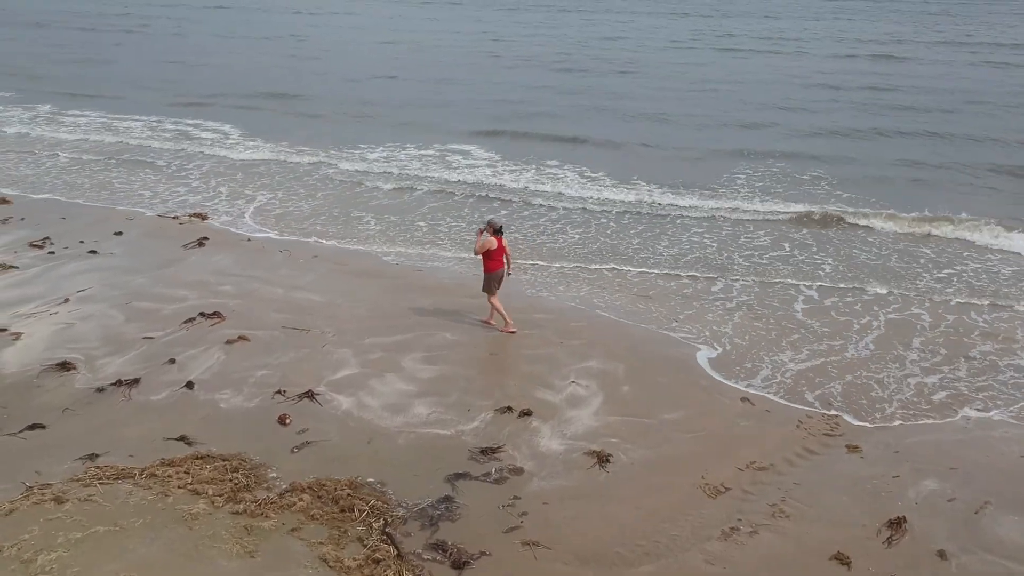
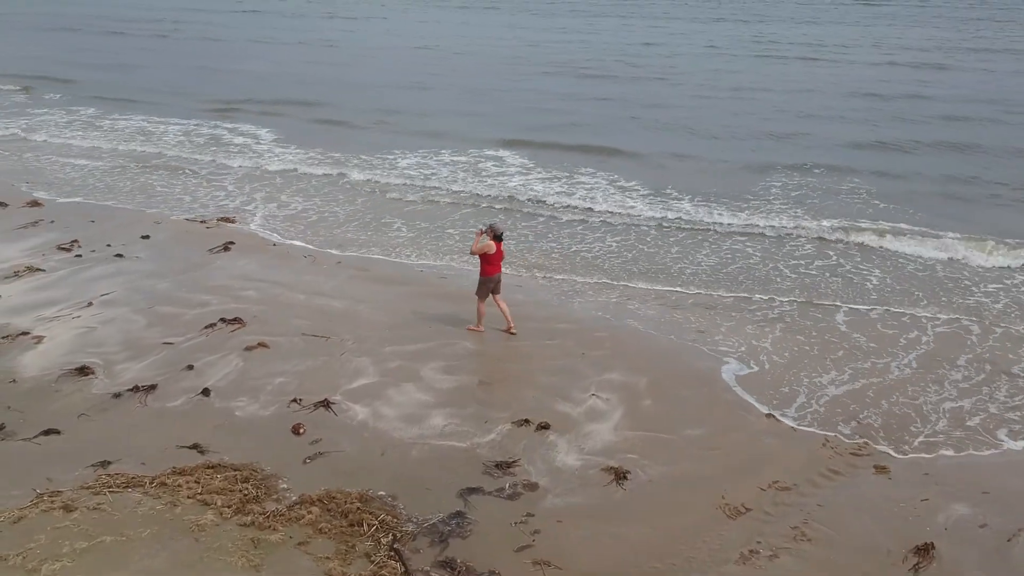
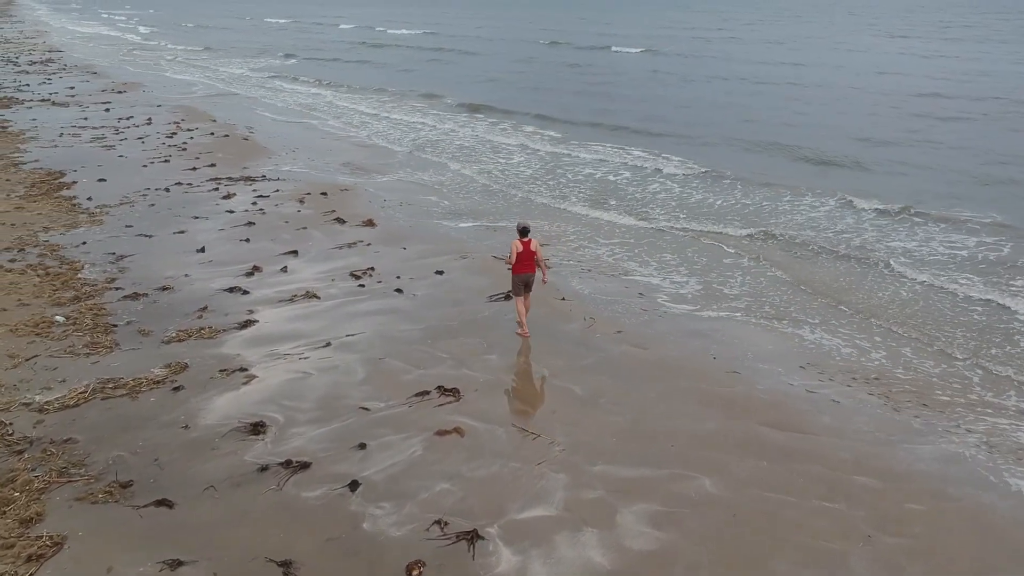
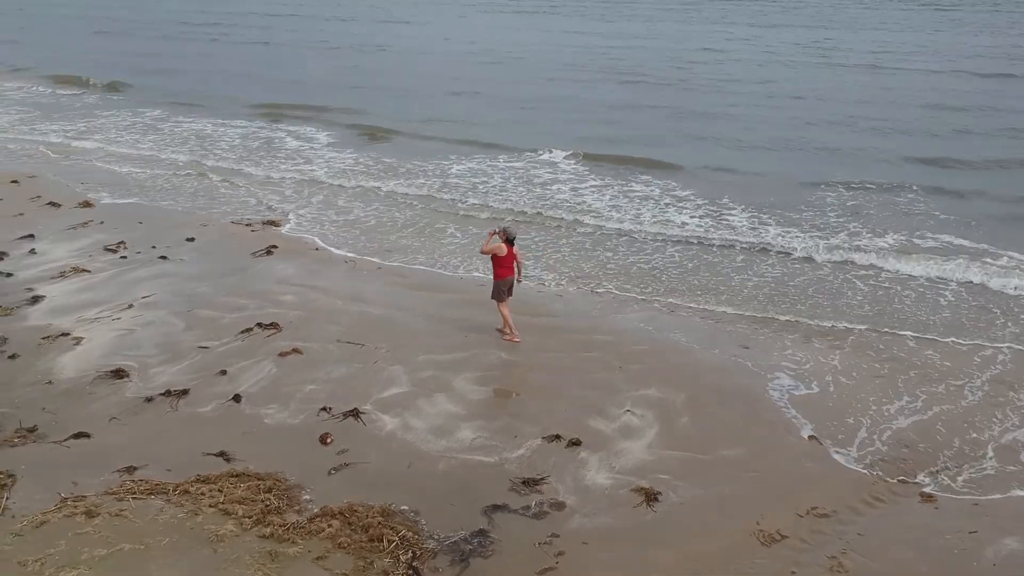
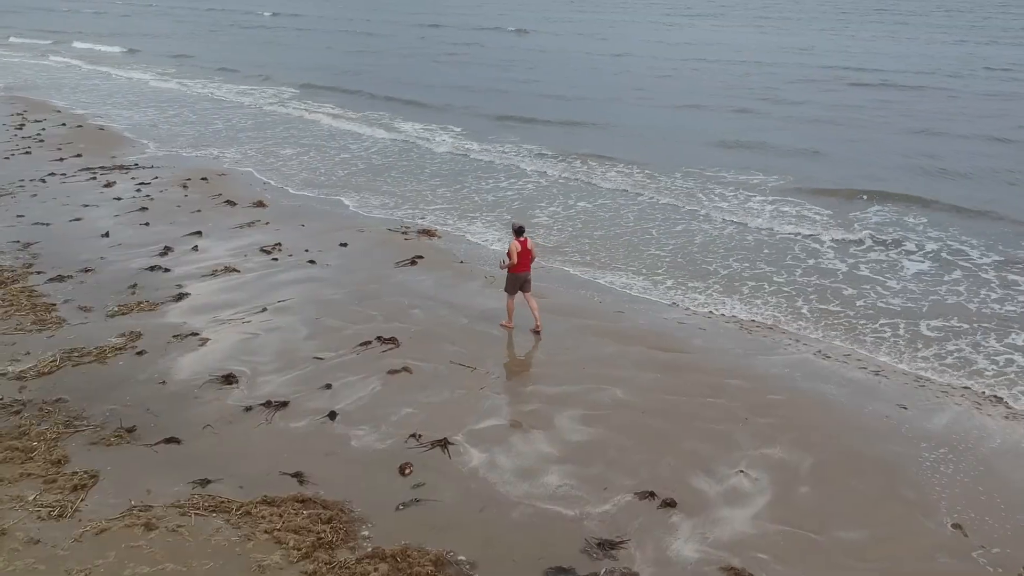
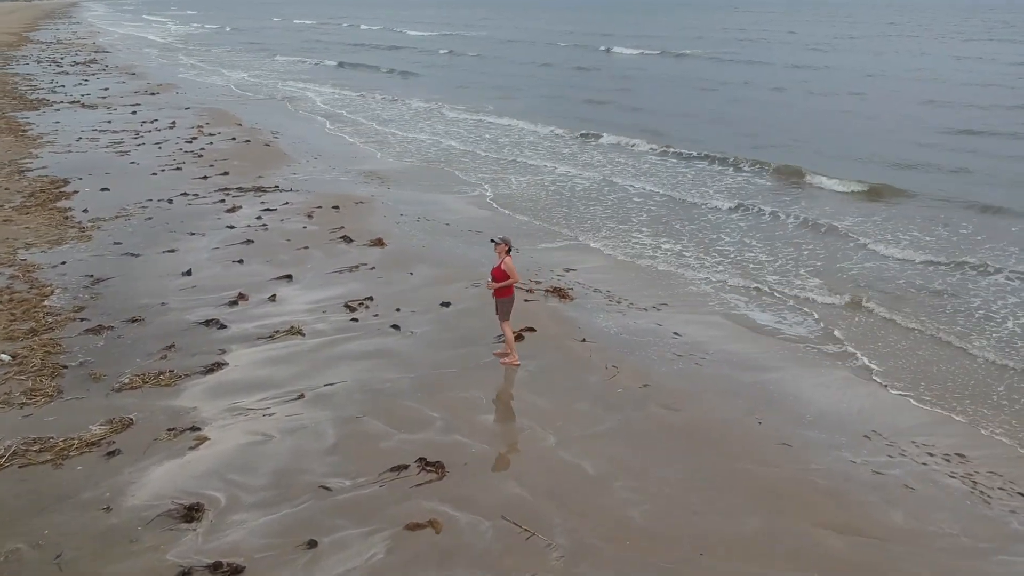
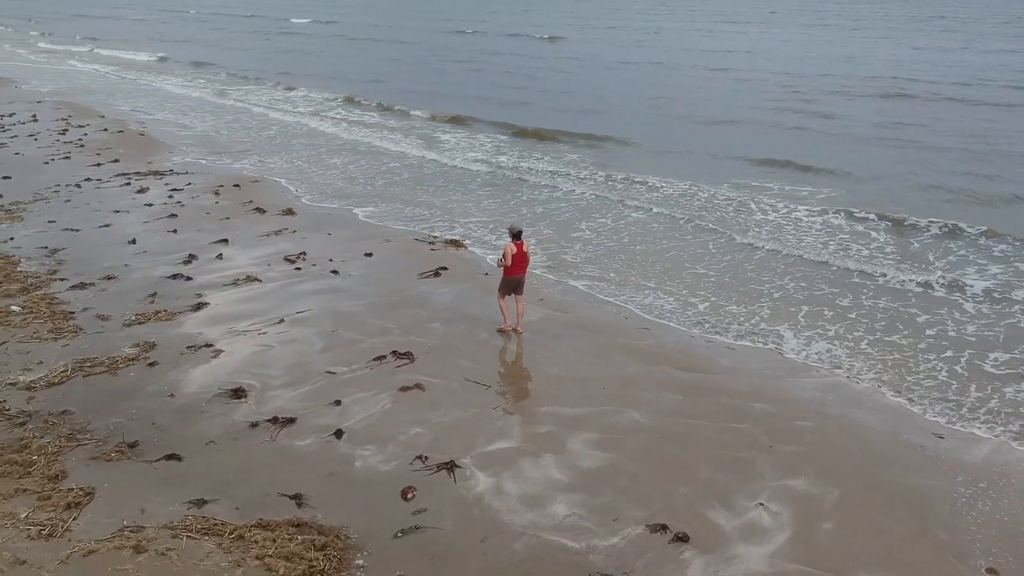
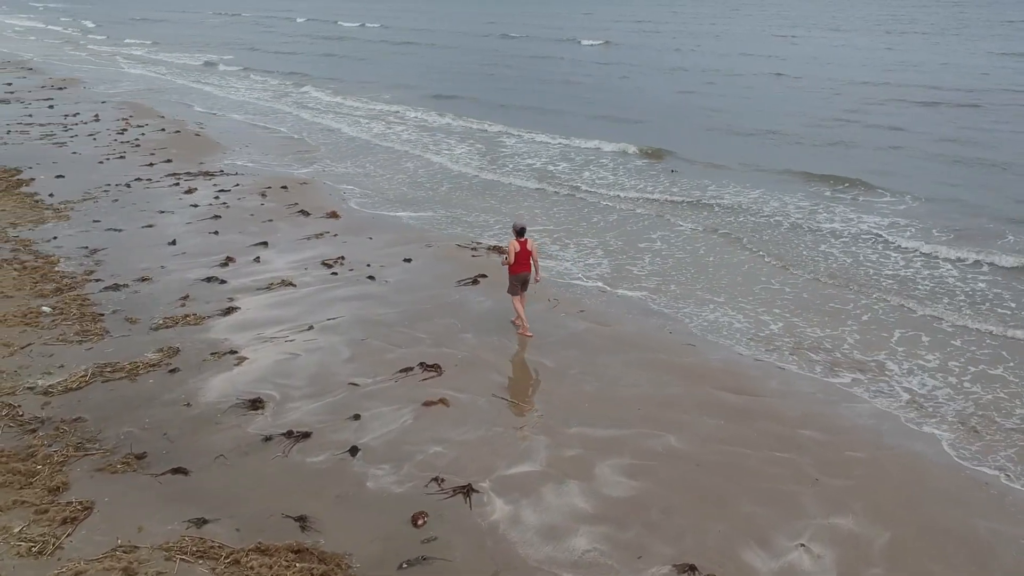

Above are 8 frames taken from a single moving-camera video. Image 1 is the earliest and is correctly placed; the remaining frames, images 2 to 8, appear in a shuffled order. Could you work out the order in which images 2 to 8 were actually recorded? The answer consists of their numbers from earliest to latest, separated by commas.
2, 4, 5, 7, 8, 3, 6
